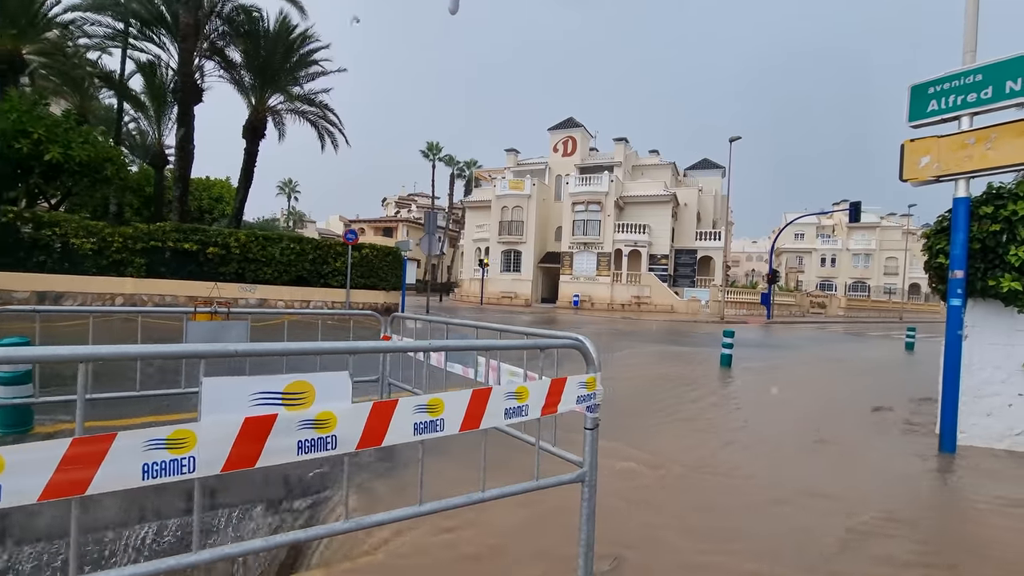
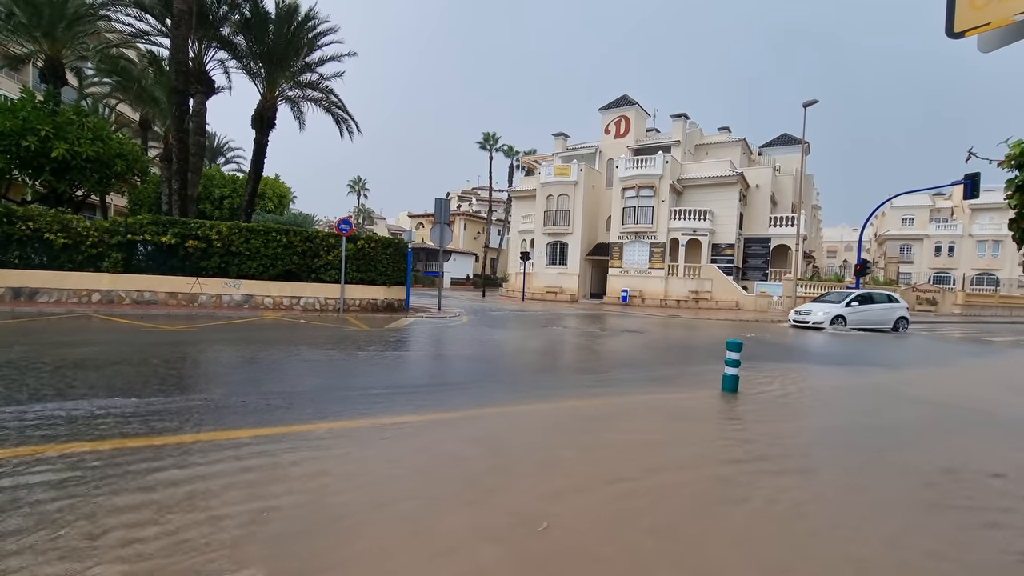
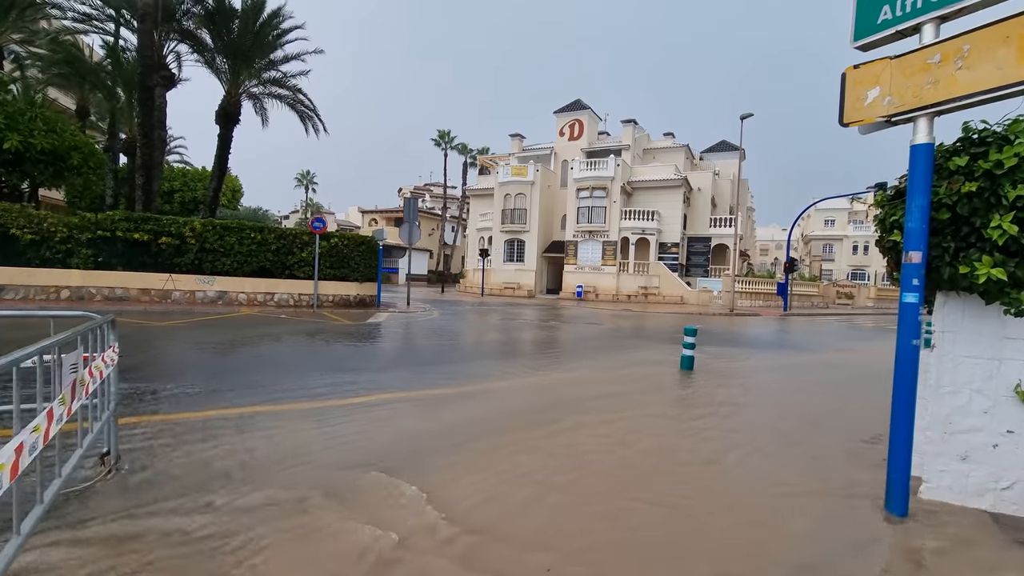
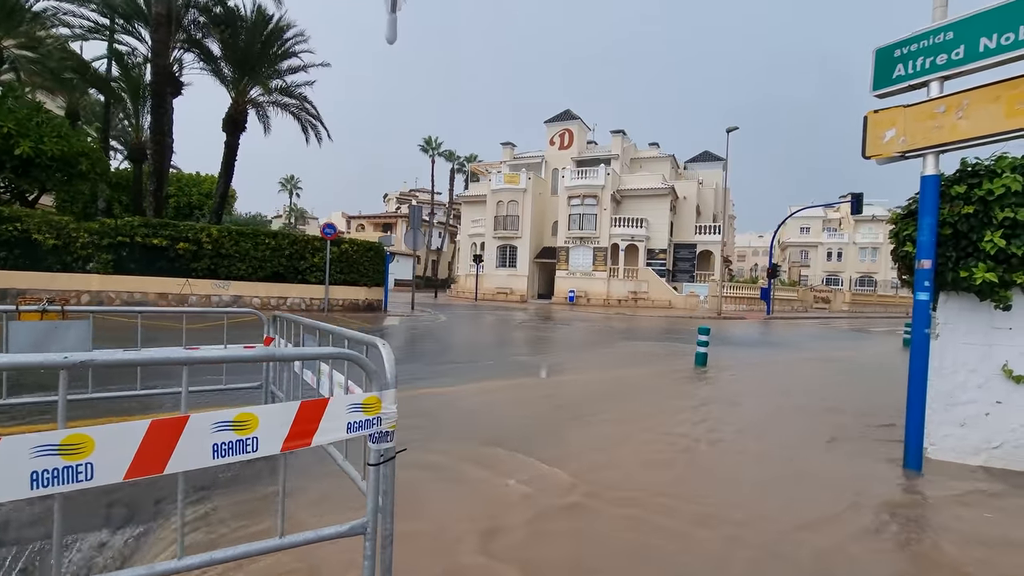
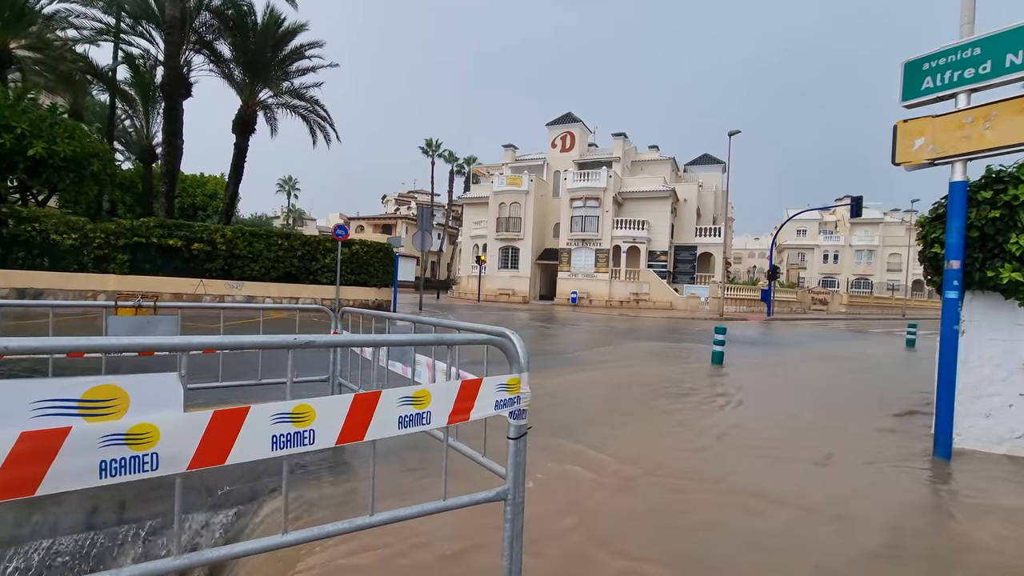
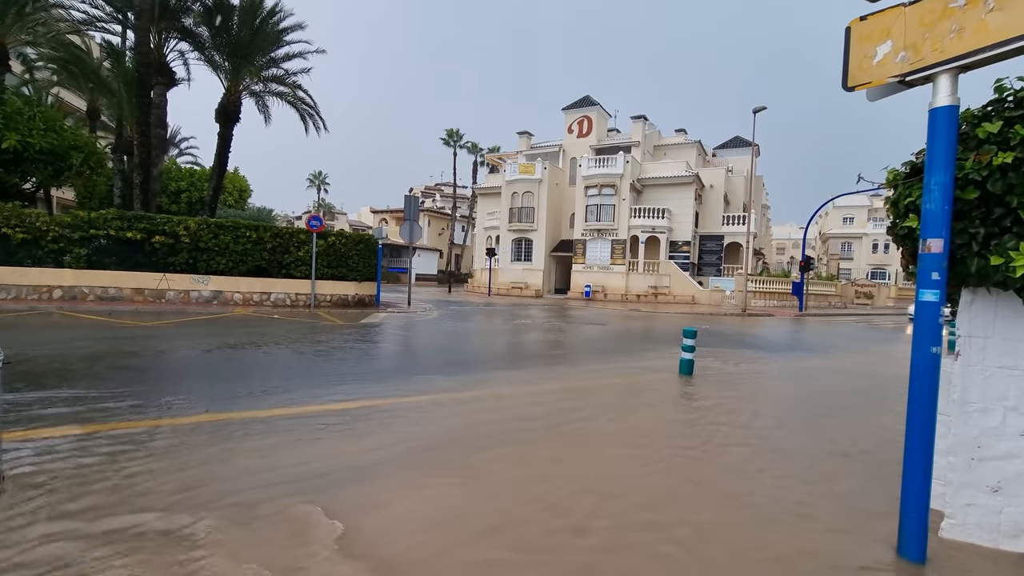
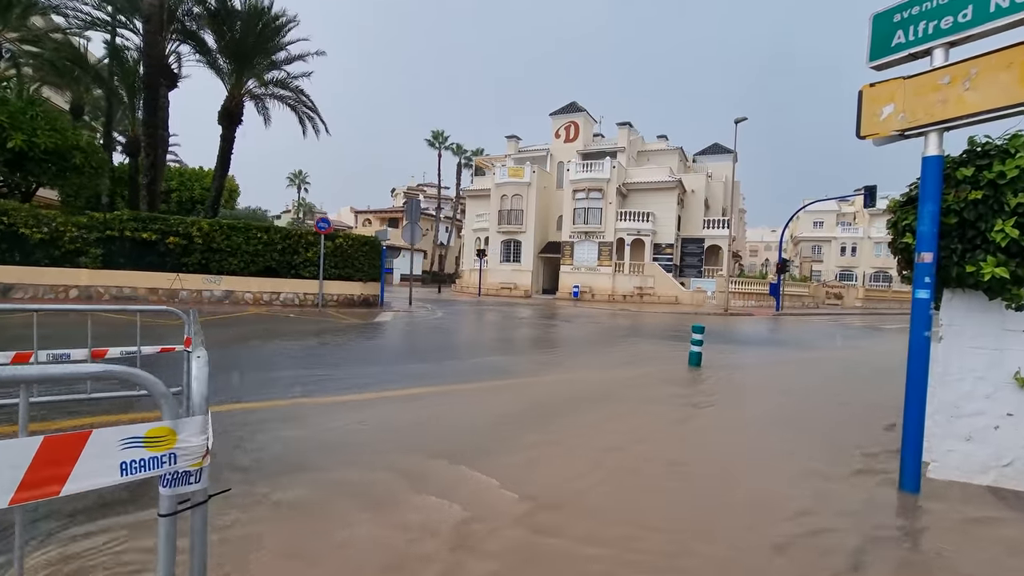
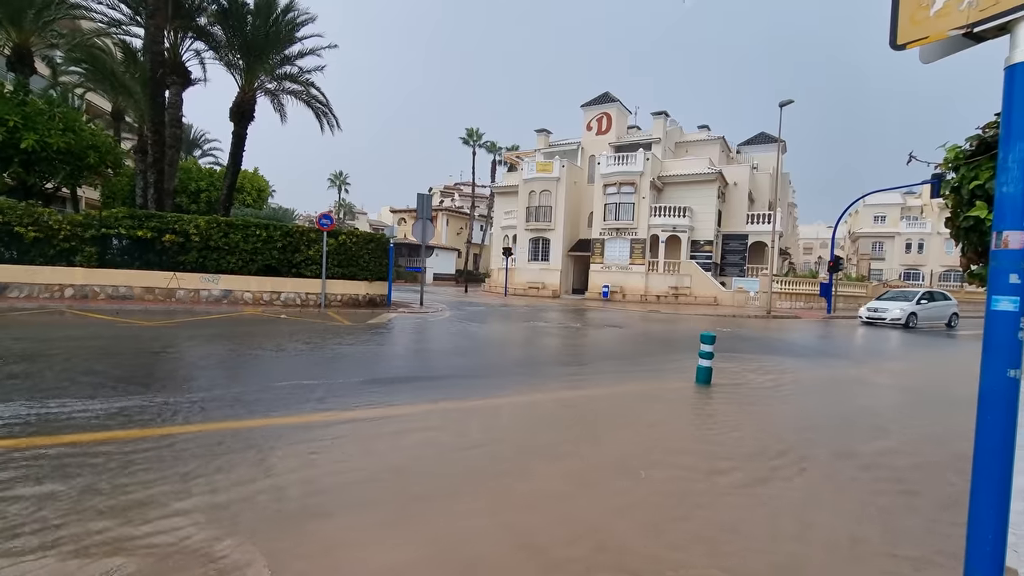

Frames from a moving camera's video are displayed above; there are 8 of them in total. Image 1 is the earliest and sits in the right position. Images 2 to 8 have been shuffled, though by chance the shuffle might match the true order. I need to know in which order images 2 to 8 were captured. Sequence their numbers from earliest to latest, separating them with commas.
5, 4, 7, 3, 6, 8, 2
